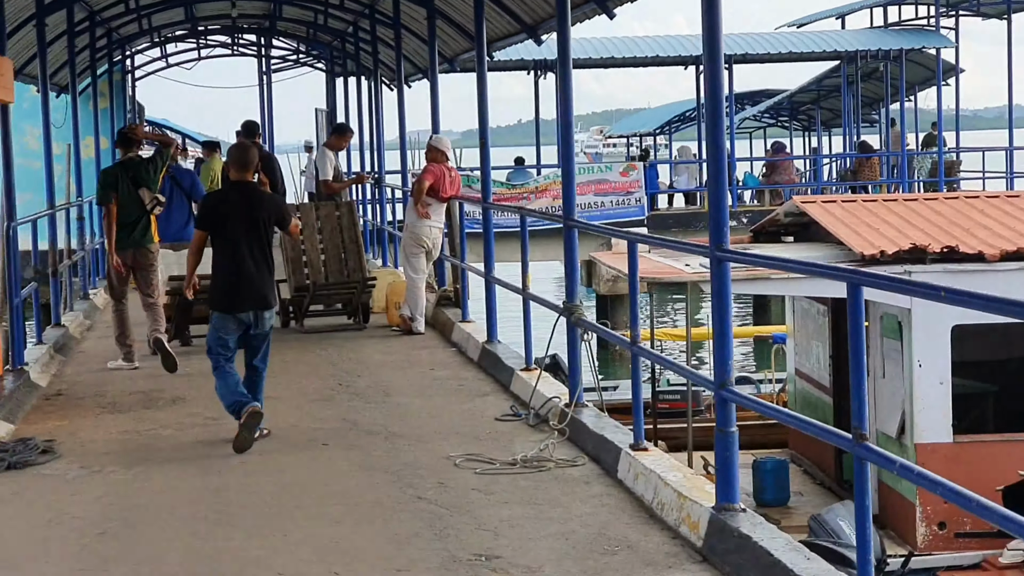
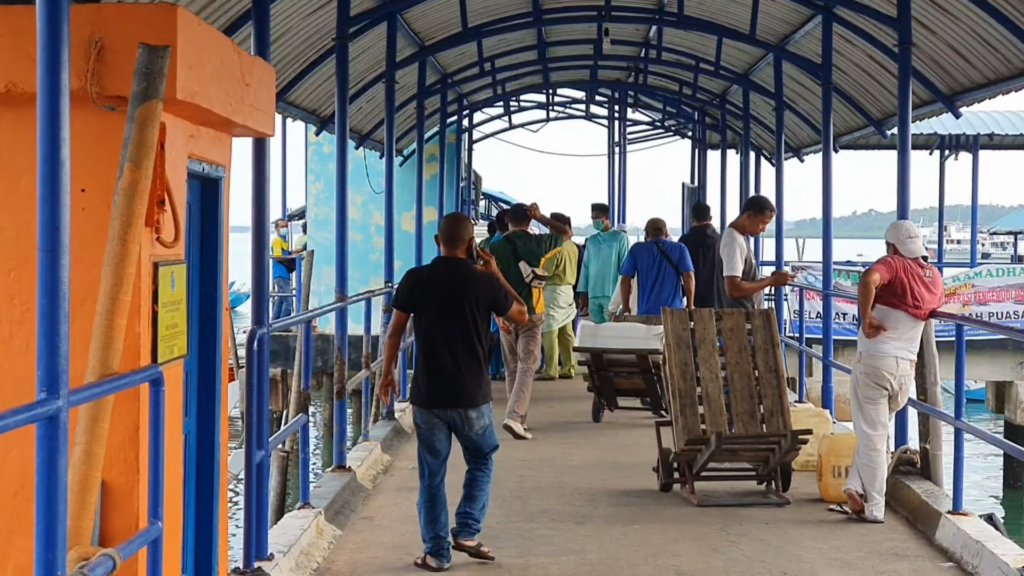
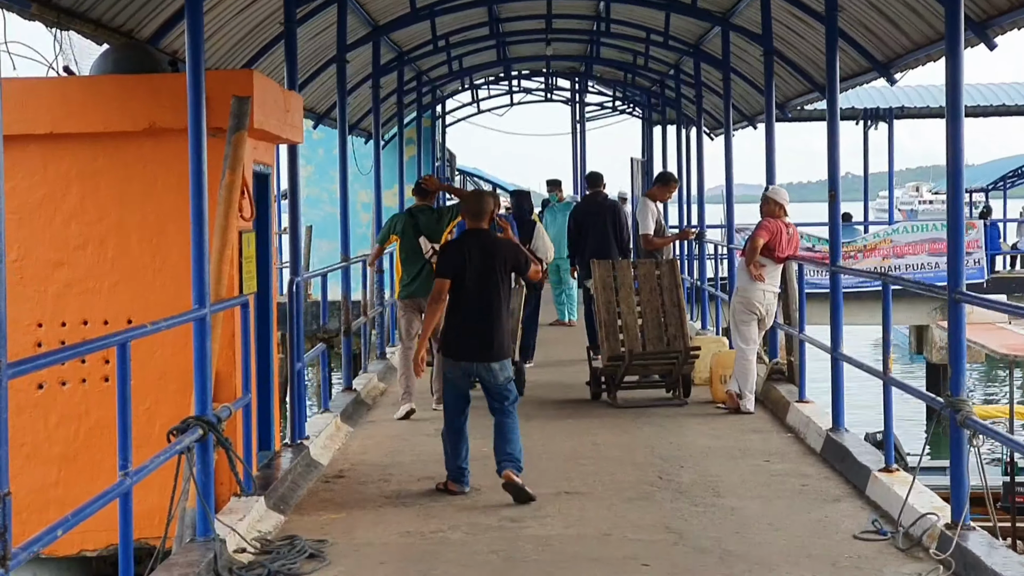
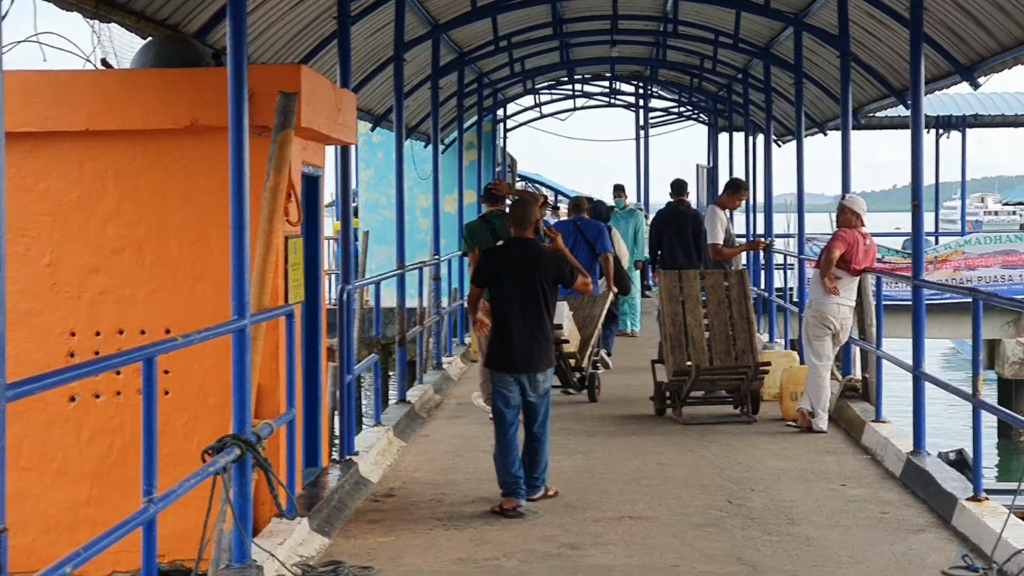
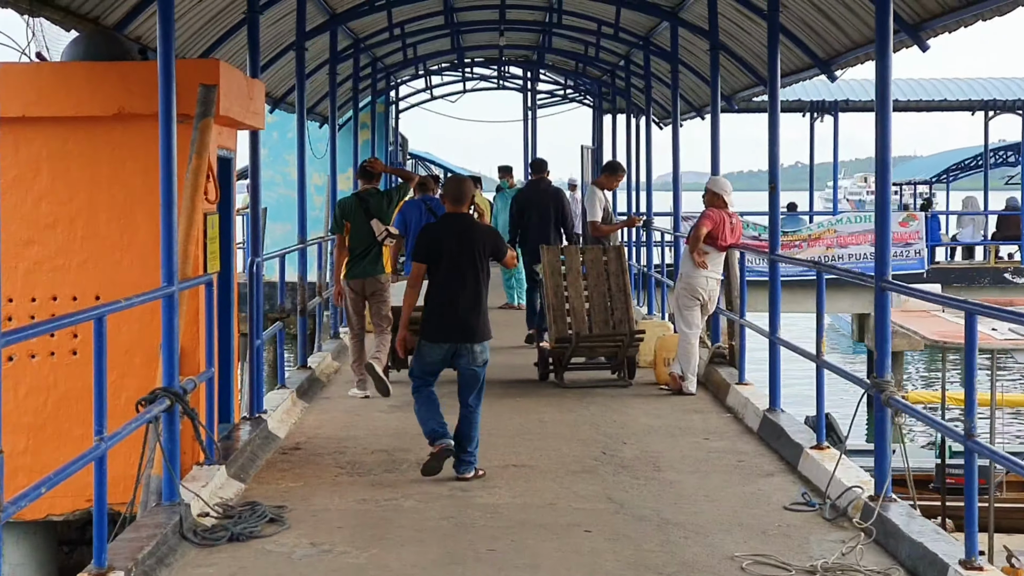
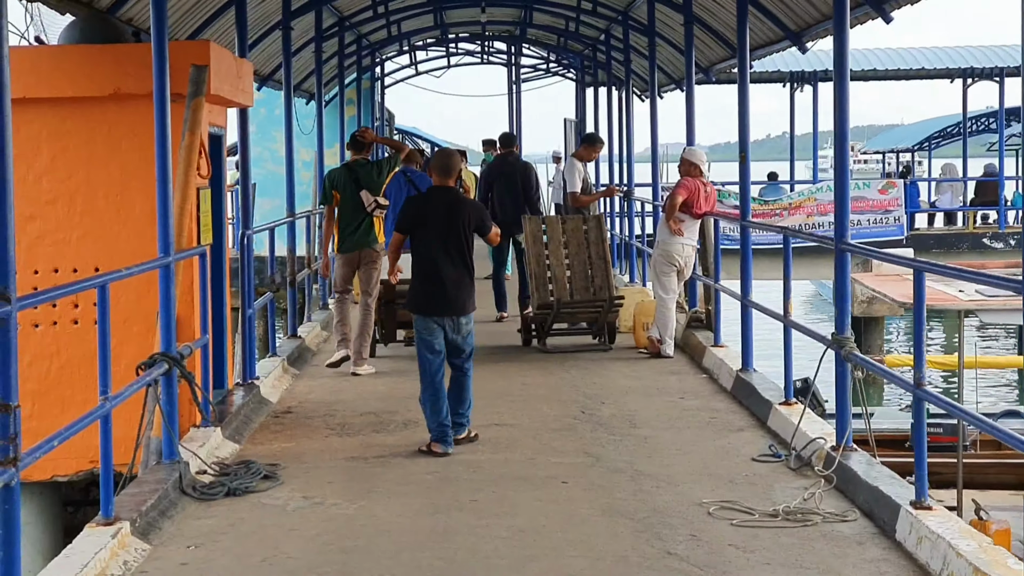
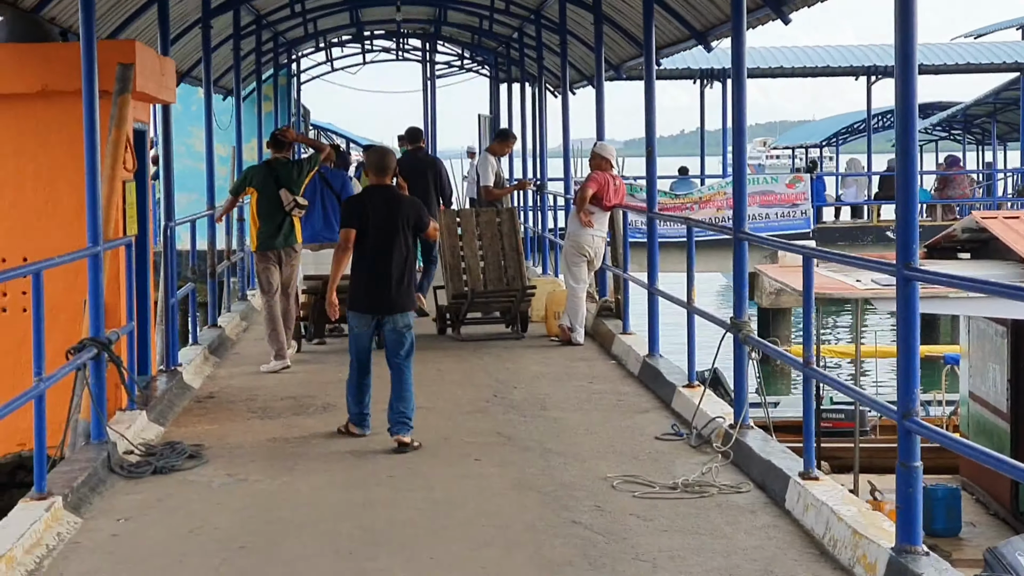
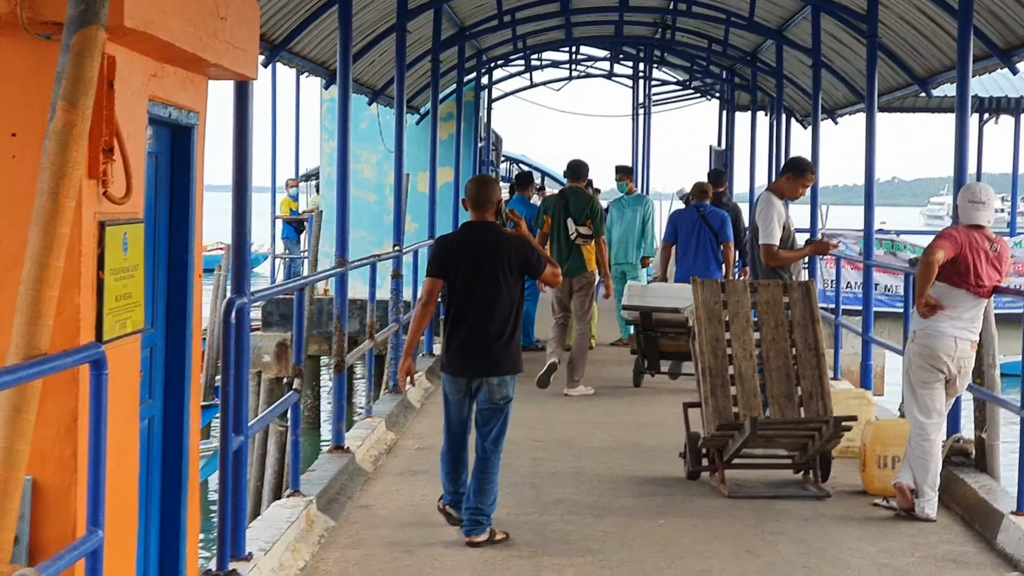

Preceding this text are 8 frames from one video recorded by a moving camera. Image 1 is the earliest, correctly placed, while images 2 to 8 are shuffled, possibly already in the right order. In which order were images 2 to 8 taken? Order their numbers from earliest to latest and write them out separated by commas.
7, 6, 5, 3, 4, 2, 8
